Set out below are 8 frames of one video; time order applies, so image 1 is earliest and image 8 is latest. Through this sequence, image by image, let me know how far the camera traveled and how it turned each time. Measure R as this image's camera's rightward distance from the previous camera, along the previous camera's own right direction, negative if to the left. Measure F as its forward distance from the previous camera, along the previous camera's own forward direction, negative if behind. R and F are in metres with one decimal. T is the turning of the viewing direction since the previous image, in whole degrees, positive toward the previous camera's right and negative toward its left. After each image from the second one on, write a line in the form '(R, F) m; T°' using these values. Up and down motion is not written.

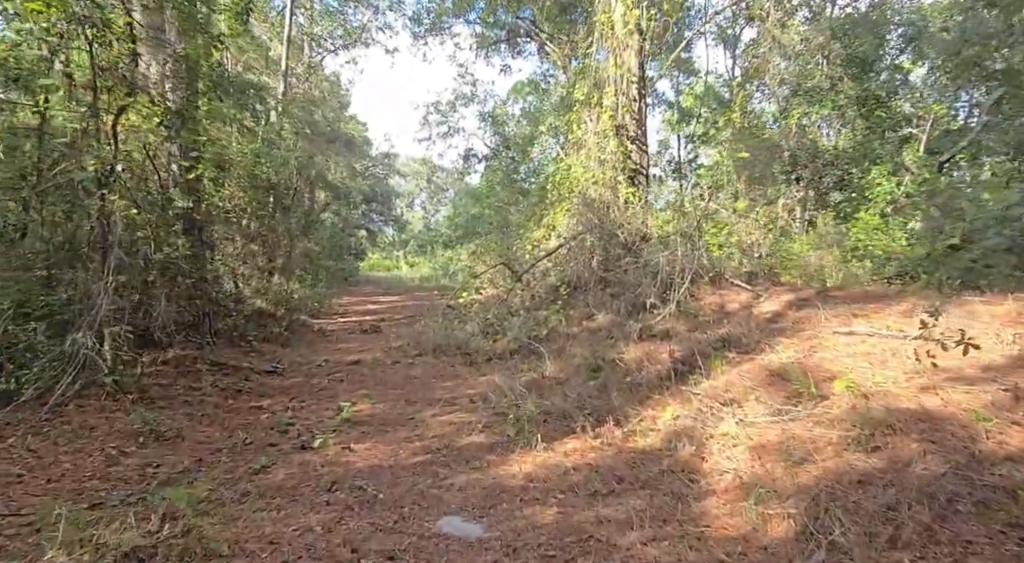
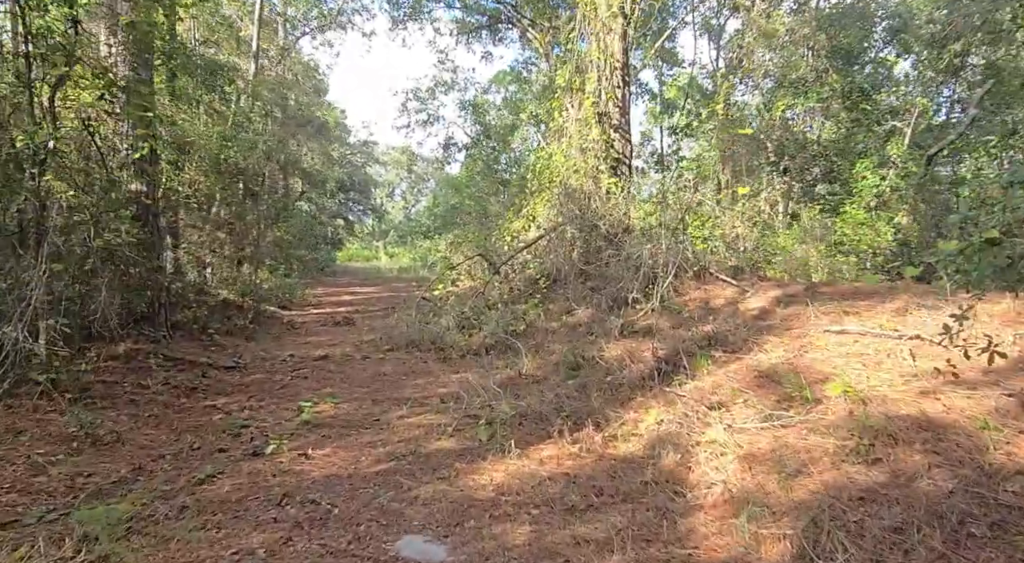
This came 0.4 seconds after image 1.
(+0.1, +0.4) m; +2°
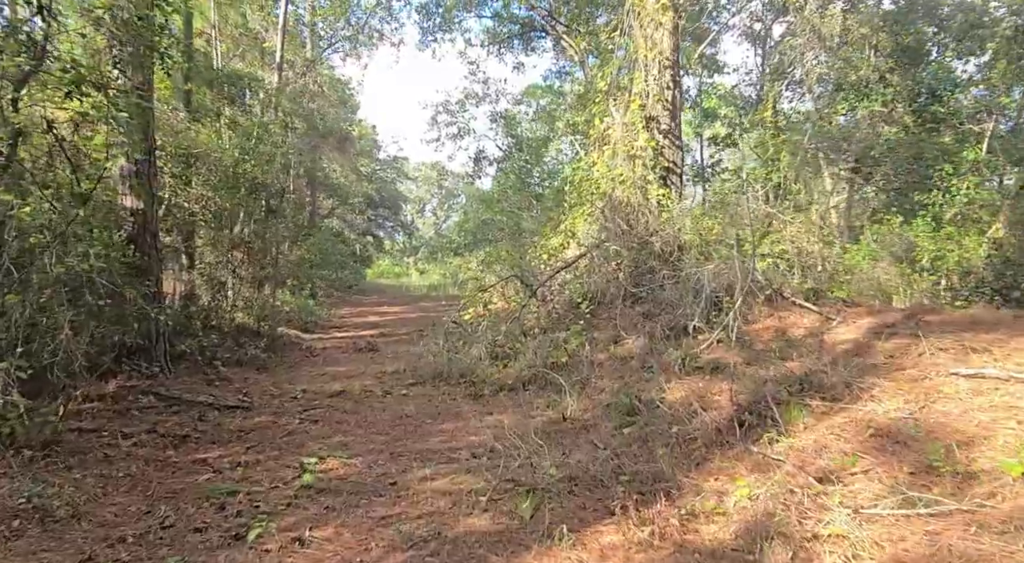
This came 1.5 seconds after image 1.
(-0.1, +1.0) m; -3°
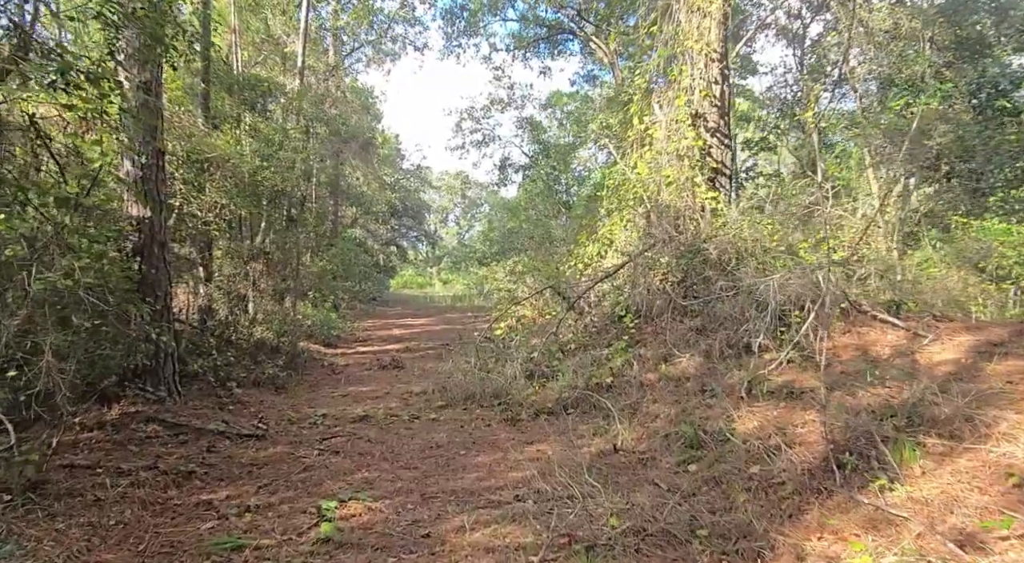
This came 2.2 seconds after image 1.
(-0.2, +0.7) m; -2°
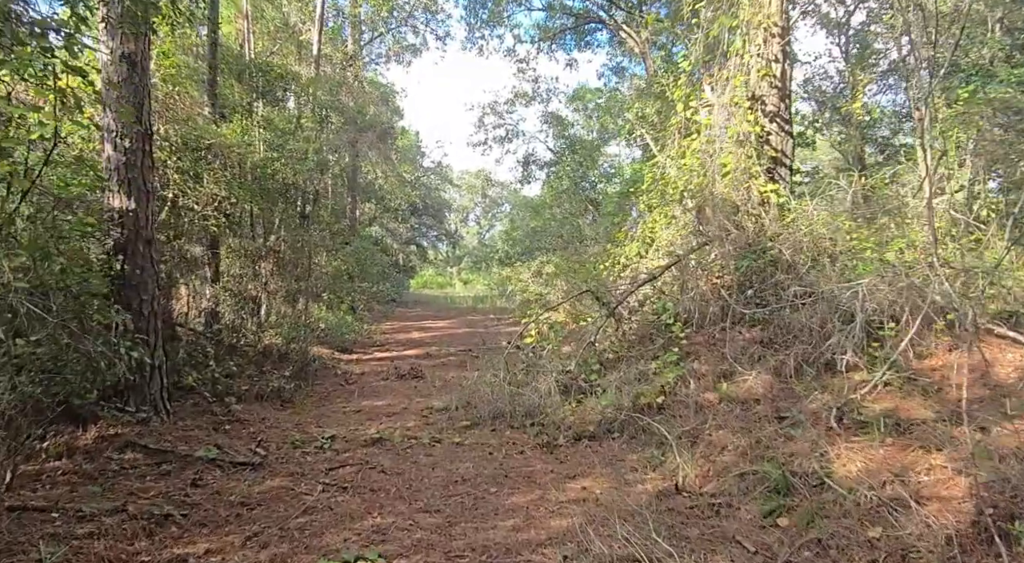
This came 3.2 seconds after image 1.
(-0.1, +0.9) m; -2°
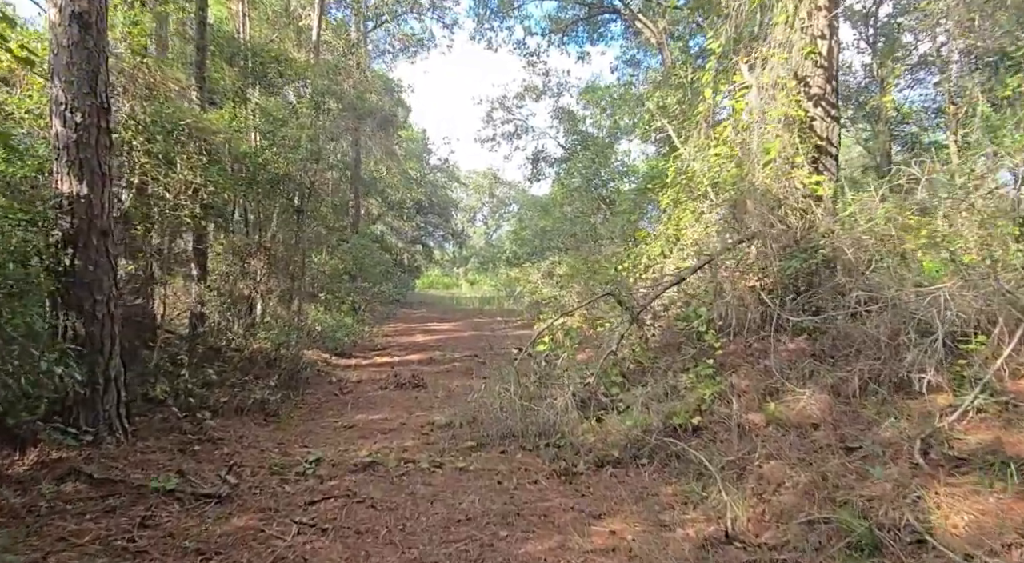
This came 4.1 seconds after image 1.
(-0.1, +0.8) m; -1°
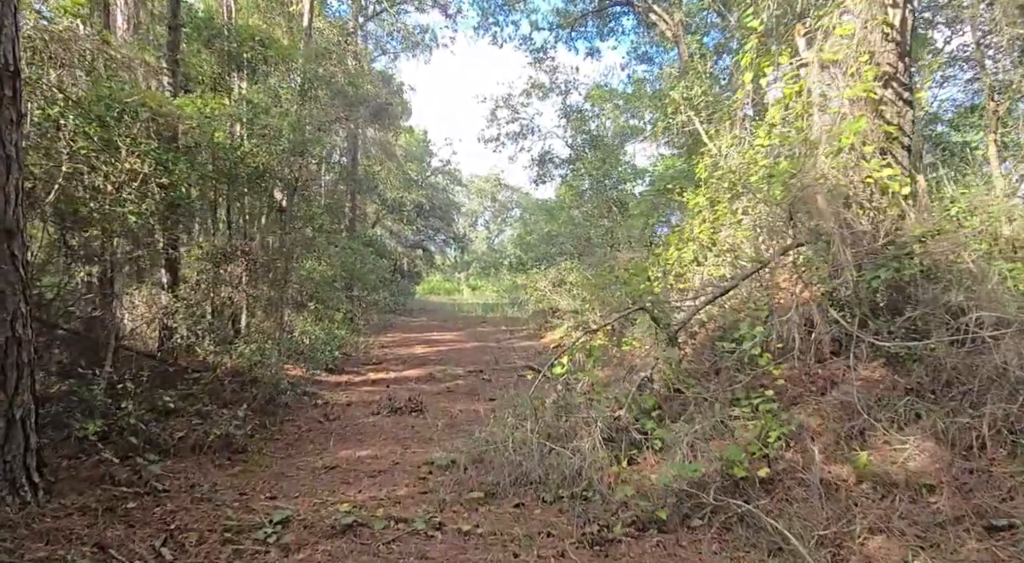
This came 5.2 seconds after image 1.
(-0.1, +1.0) m; 0°
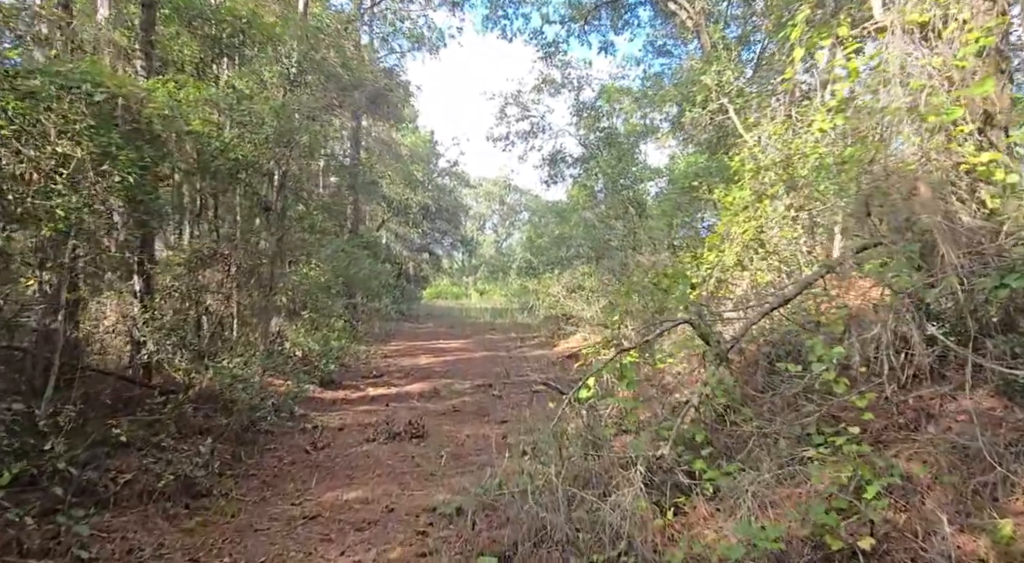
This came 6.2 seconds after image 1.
(-0.1, +0.9) m; -1°
